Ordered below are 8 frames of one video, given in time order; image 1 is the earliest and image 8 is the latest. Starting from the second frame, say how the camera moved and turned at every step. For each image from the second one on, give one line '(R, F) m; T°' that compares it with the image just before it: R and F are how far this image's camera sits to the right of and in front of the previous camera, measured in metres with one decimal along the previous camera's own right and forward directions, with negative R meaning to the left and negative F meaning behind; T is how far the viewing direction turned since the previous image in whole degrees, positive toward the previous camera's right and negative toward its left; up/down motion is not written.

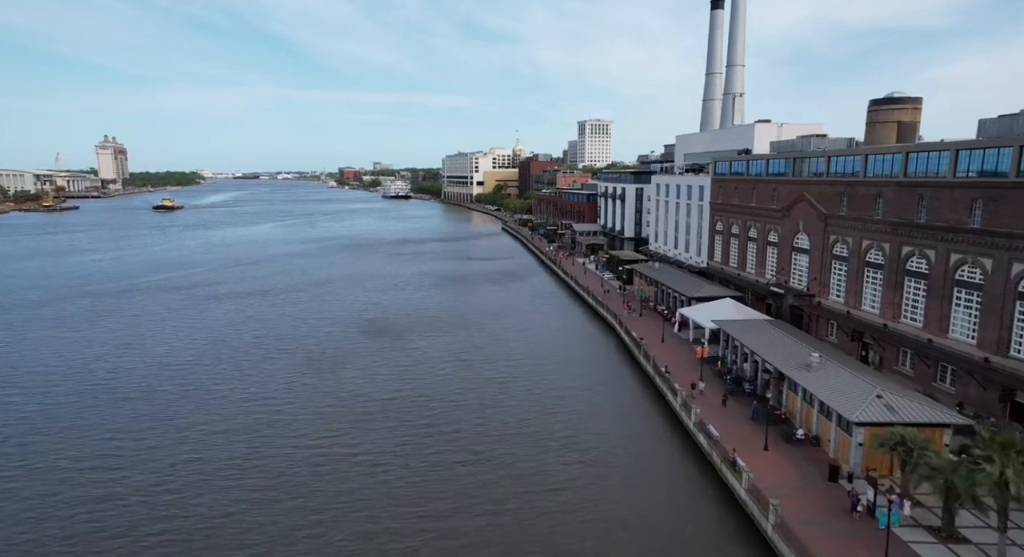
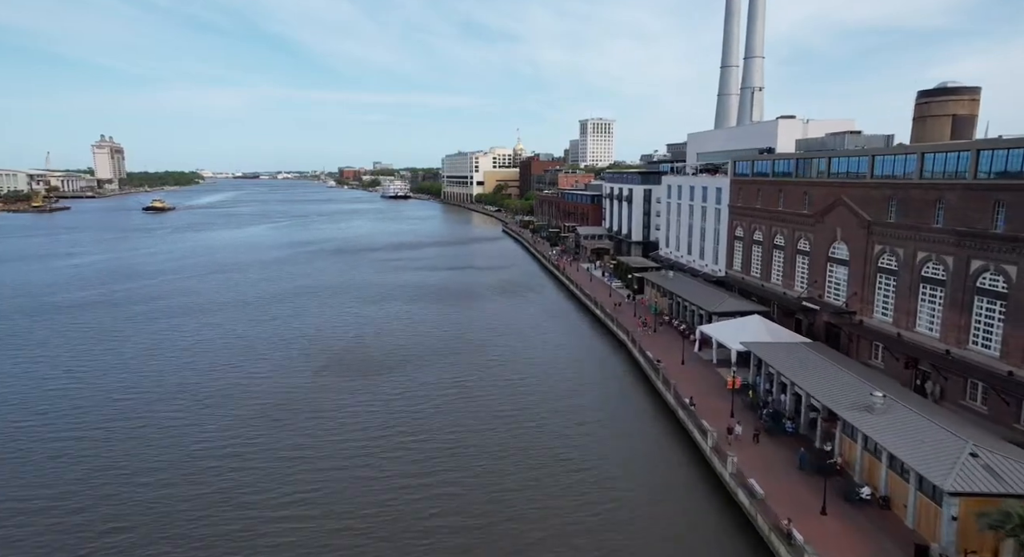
(0.0, +4.3) m; 0°
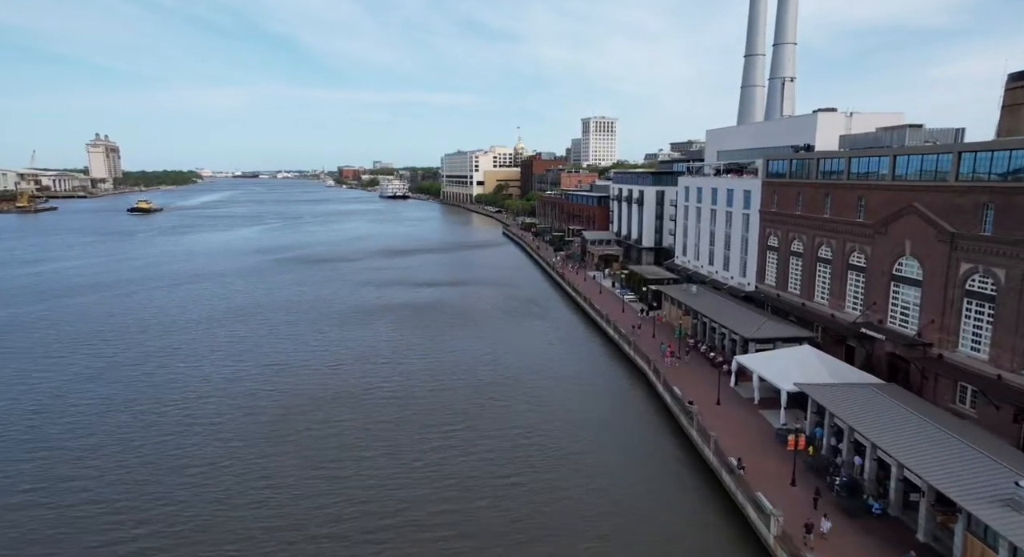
(0.0, +5.9) m; 0°
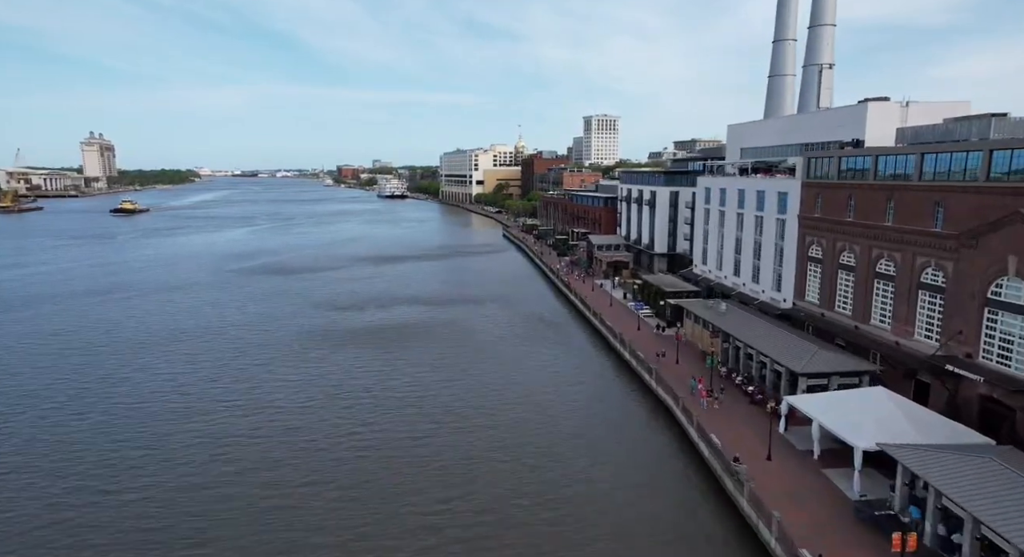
(0.0, +5.7) m; 0°
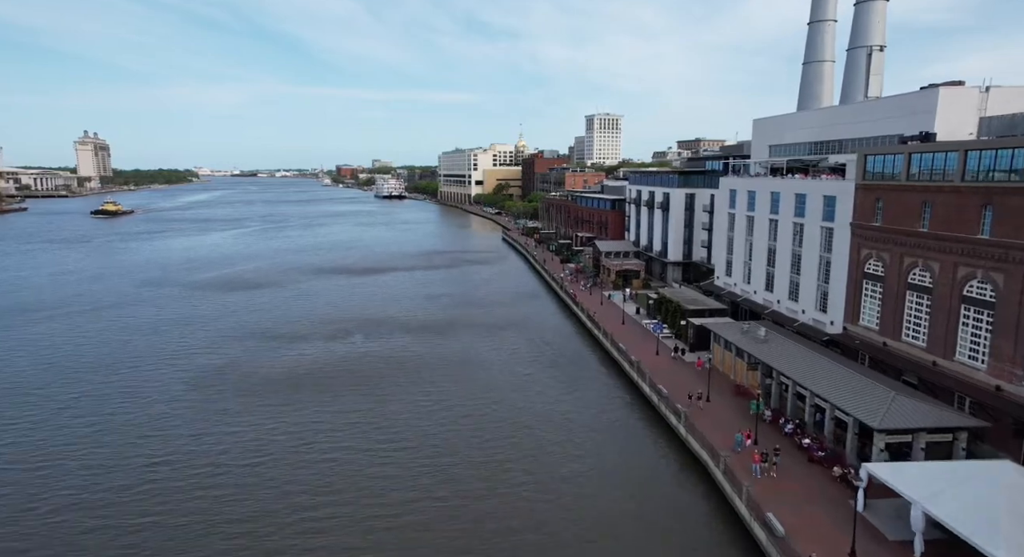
(+0.1, +6.0) m; 0°
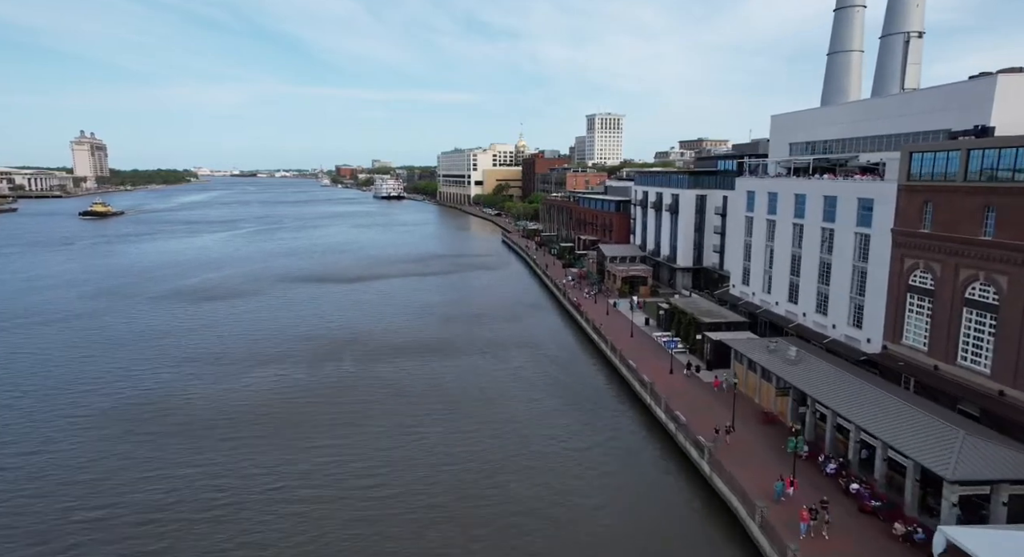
(0.0, +3.6) m; 0°
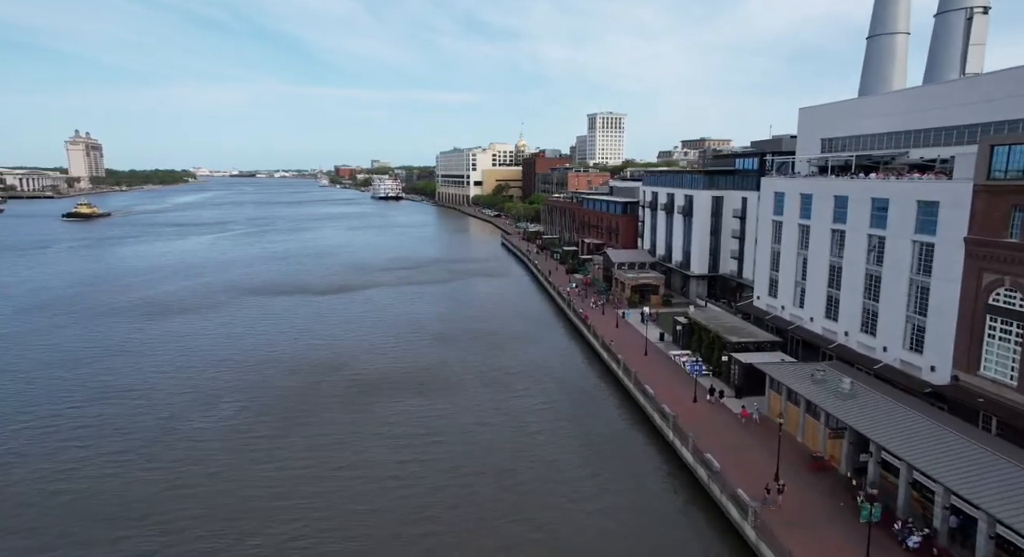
(0.0, +4.6) m; 0°
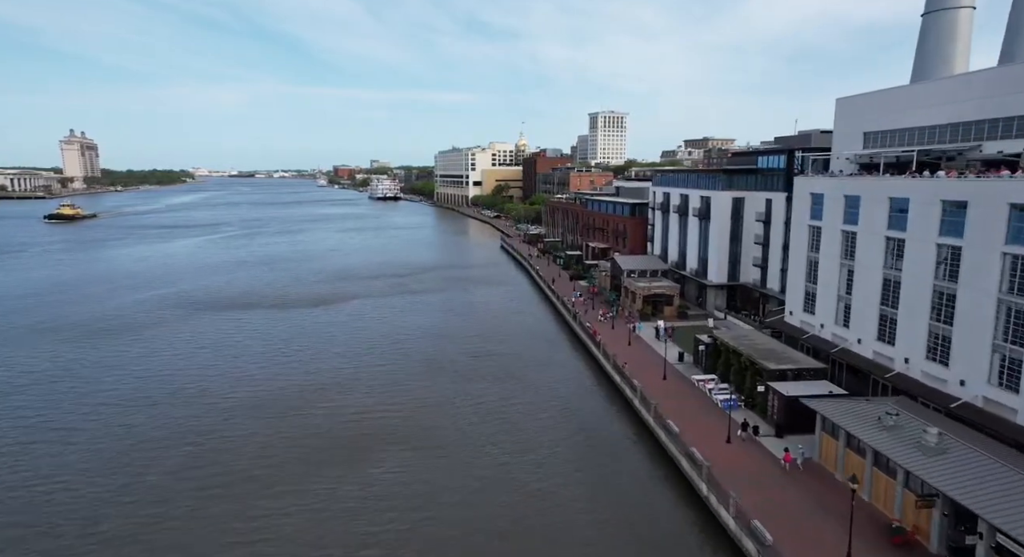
(0.0, +5.0) m; 0°
